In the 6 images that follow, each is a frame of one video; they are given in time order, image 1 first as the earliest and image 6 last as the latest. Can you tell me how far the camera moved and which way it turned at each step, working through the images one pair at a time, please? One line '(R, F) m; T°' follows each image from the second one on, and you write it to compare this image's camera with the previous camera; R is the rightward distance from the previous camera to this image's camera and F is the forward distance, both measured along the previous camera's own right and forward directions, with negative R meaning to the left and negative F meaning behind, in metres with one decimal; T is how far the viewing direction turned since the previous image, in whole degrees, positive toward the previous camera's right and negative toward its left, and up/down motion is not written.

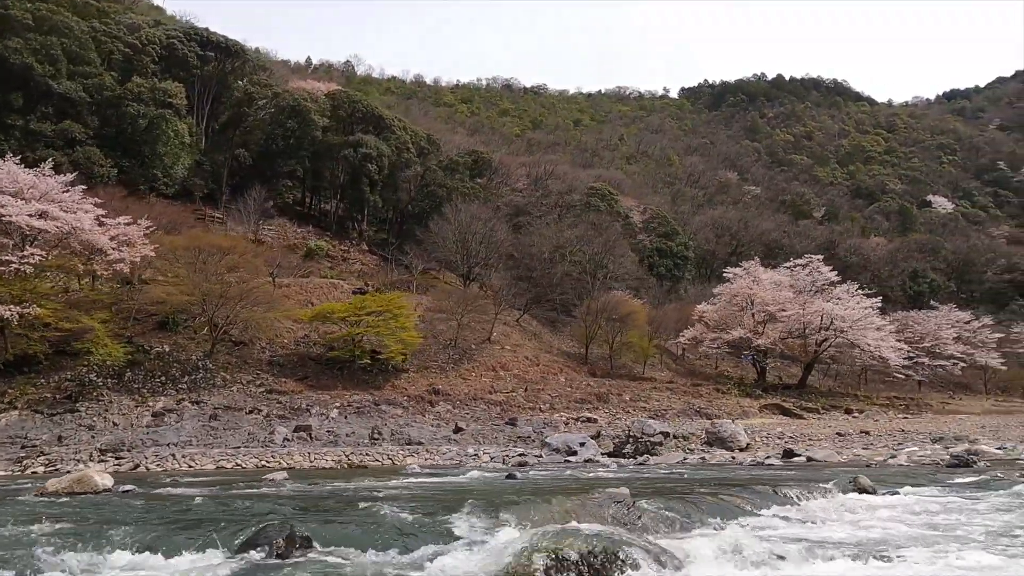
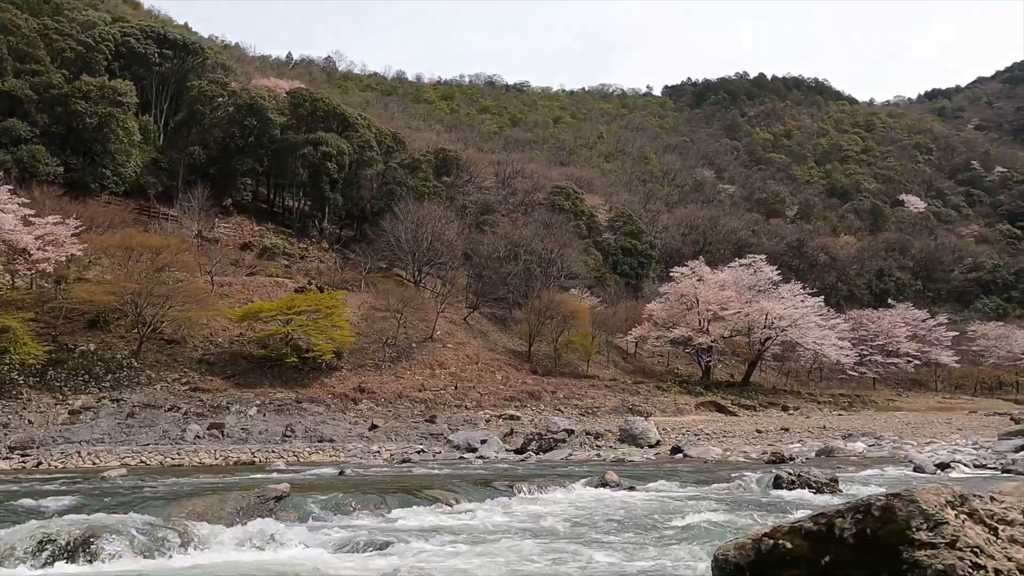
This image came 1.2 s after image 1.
(+1.8, -0.4) m; +1°
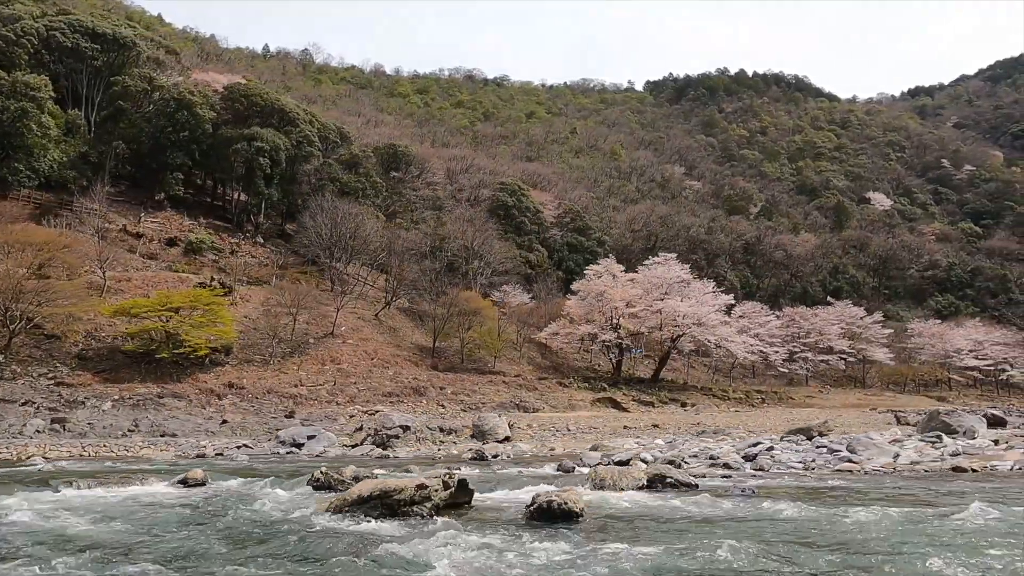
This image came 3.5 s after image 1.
(+3.5, -0.4) m; +1°
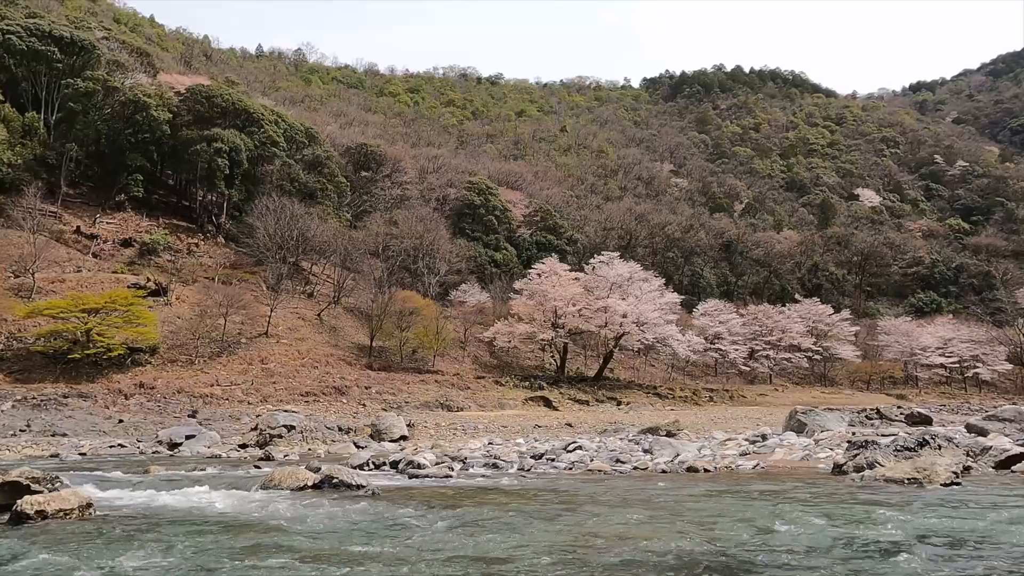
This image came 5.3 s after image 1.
(+2.8, -0.1) m; -1°
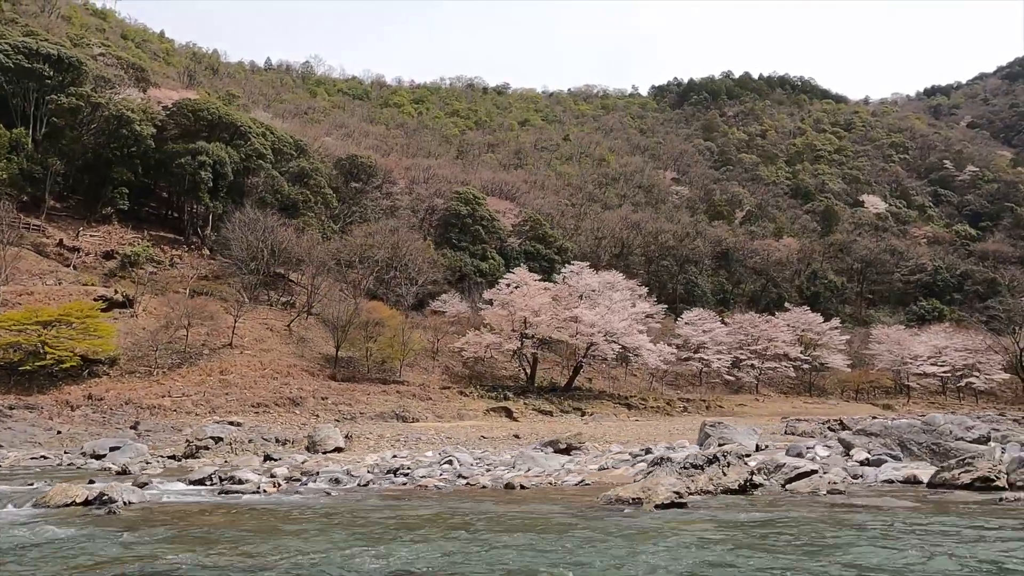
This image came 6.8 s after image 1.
(+2.1, 0.0) m; -1°
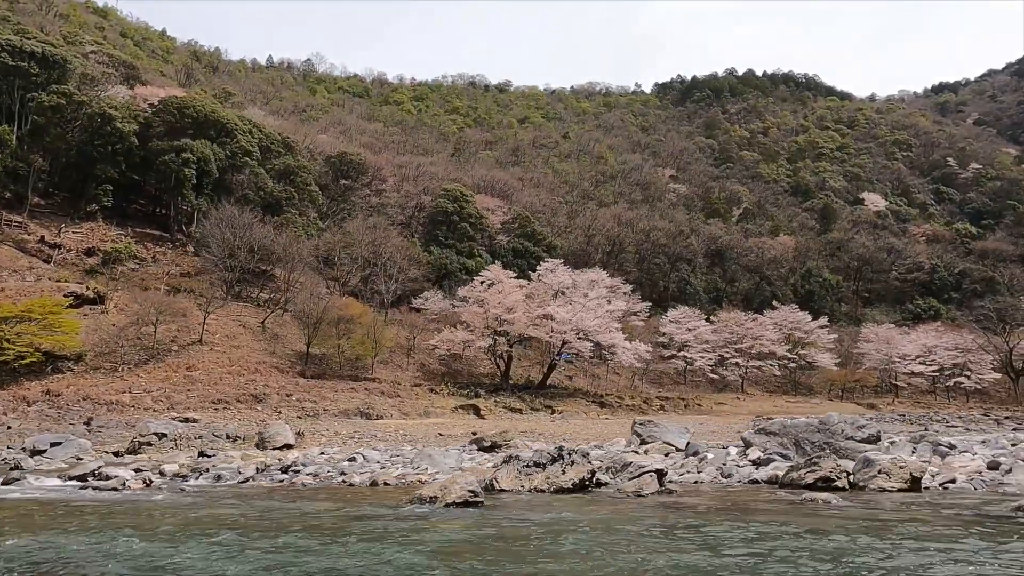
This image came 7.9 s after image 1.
(+1.5, +0.1) m; -1°
